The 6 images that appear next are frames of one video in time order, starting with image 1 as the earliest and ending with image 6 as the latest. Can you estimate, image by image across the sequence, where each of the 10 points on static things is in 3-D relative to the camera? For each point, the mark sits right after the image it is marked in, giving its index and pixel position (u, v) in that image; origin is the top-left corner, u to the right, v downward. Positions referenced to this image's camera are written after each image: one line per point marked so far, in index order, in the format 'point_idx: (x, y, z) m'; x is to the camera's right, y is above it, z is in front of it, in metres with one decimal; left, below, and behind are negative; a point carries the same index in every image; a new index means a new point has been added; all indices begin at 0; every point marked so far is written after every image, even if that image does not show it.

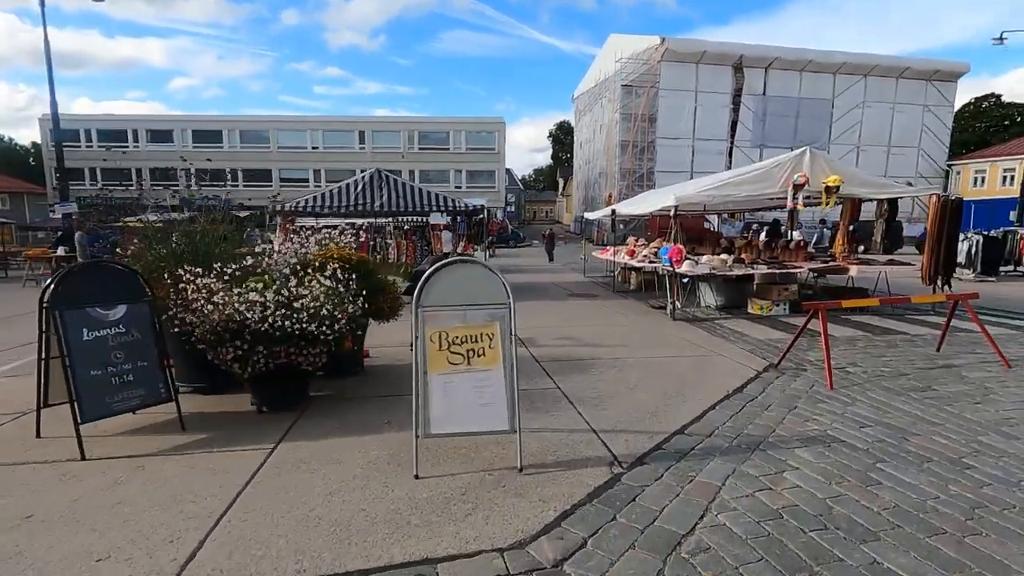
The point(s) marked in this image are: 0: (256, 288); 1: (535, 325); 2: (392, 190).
0: (-2.1, 0.0, +4.4) m
1: (+0.4, -0.6, +9.1) m
2: (-2.6, +2.1, +12.0) m
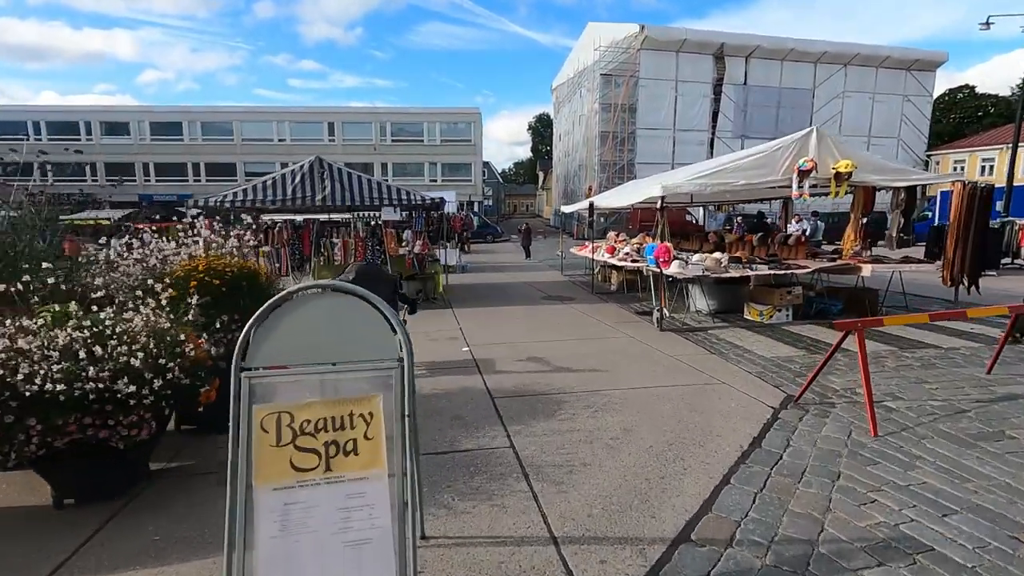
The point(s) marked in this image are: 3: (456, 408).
0: (-2.5, -0.2, +2.9) m
1: (-0.2, -0.7, +7.6) m
2: (-3.3, +2.0, +10.4) m
3: (-0.5, -1.1, +4.8) m
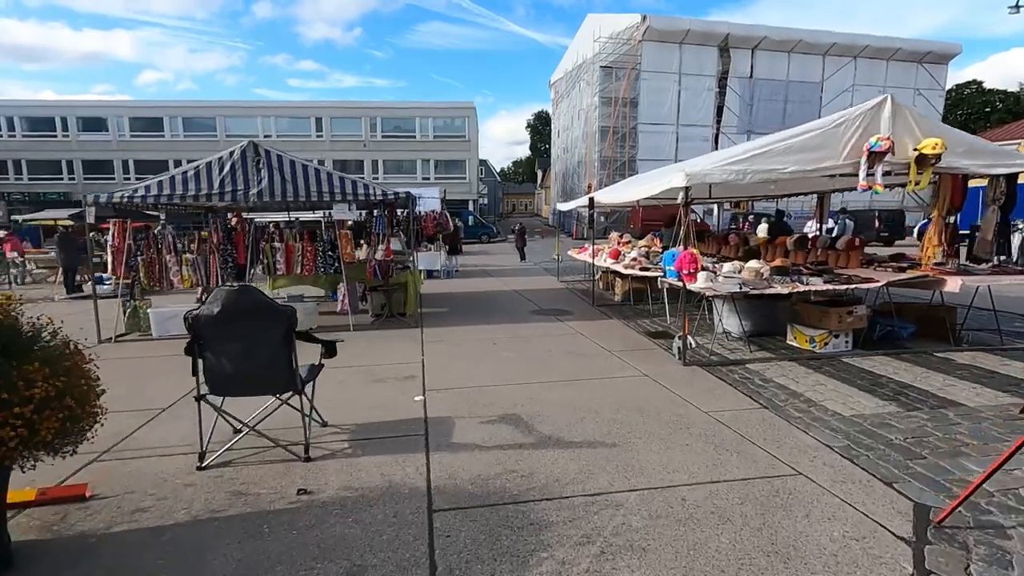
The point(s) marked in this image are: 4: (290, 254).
0: (-2.8, -0.5, +0.9) m
1: (-0.5, -1.0, +5.6) m
2: (-3.6, +1.8, +8.4) m
3: (-0.8, -1.3, +2.8) m
4: (-3.6, +0.6, +8.8) m
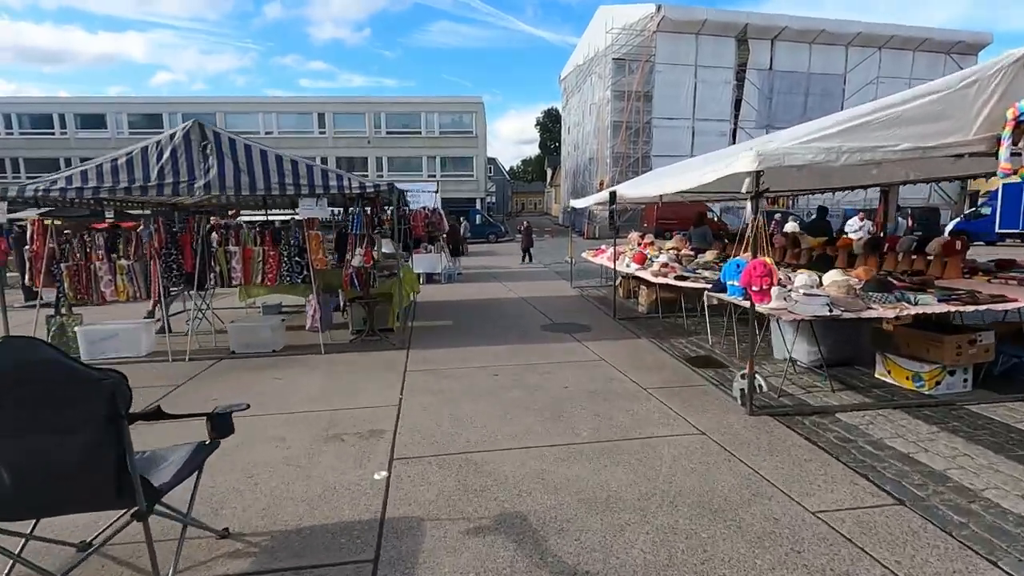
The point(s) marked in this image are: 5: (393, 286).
0: (-2.9, -0.6, -0.7) m
1: (-0.5, -1.2, +4.0) m
2: (-3.5, +1.6, +6.8) m
3: (-0.8, -1.5, +1.2) m
4: (-3.5, +0.4, +7.3) m
5: (-1.8, 0.0, +8.2) m
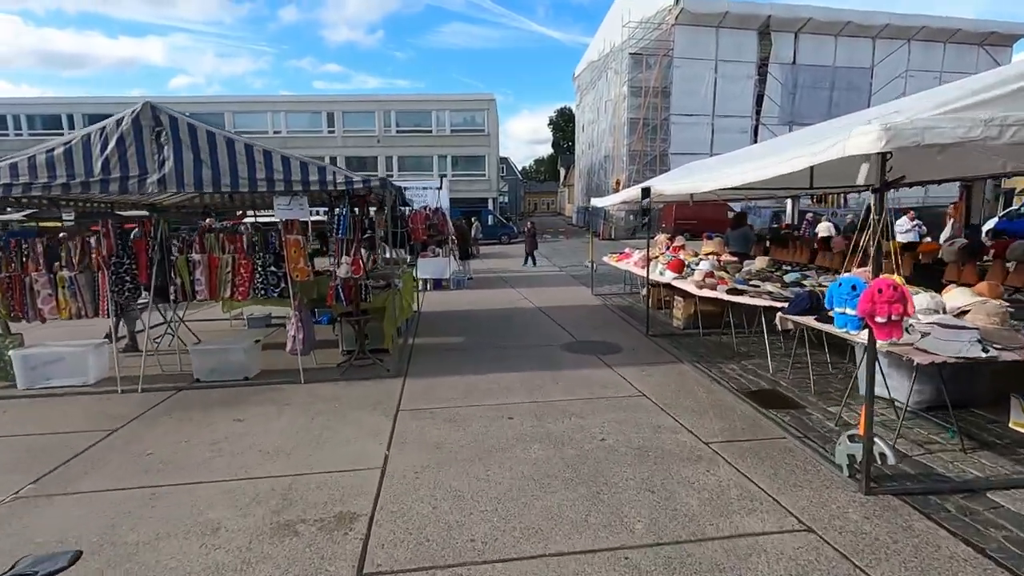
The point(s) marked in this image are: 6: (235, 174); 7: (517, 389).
0: (-2.9, -0.8, -1.9) m
1: (-0.3, -1.3, +2.8) m
2: (-3.4, +1.4, +5.6) m
3: (-0.7, -1.7, 0.0) m
4: (-3.3, +0.2, +6.1) m
5: (-1.6, -0.1, +6.9) m
6: (-2.9, +1.2, +5.7) m
7: (+0.1, -1.0, +5.5) m
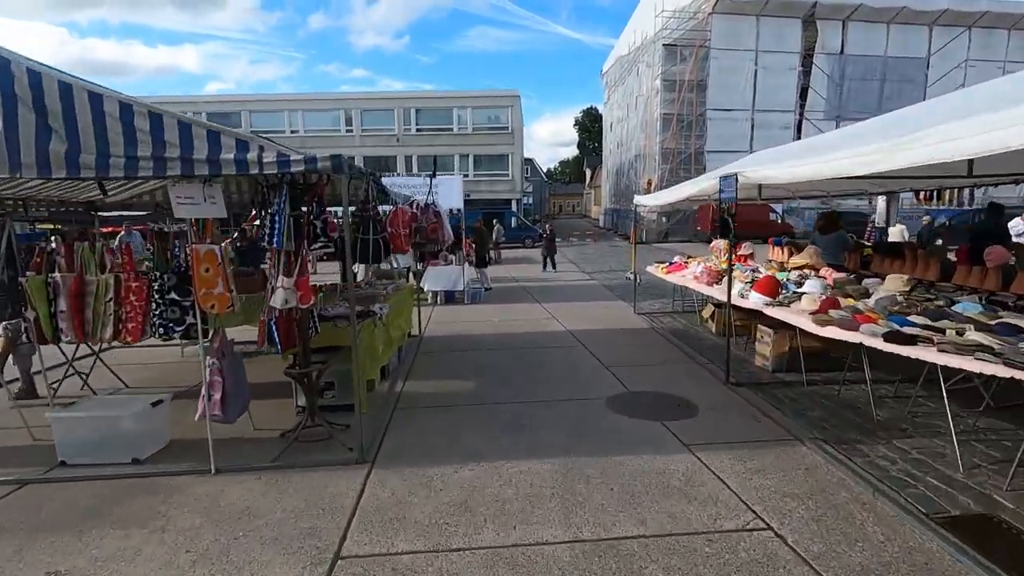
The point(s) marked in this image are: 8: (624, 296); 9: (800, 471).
0: (-3.0, -1.1, -3.9) m
1: (-0.3, -1.6, +0.6) m
2: (-3.2, +1.2, +3.6) m
3: (-0.8, -1.9, -2.2) m
4: (-3.1, -0.1, +4.0) m
5: (-1.4, -0.4, +4.8) m
6: (-2.7, +0.9, +3.7) m
7: (+0.2, -1.3, +3.3) m
8: (+2.6, -0.2, +12.3) m
9: (+2.0, -1.3, +3.7) m
